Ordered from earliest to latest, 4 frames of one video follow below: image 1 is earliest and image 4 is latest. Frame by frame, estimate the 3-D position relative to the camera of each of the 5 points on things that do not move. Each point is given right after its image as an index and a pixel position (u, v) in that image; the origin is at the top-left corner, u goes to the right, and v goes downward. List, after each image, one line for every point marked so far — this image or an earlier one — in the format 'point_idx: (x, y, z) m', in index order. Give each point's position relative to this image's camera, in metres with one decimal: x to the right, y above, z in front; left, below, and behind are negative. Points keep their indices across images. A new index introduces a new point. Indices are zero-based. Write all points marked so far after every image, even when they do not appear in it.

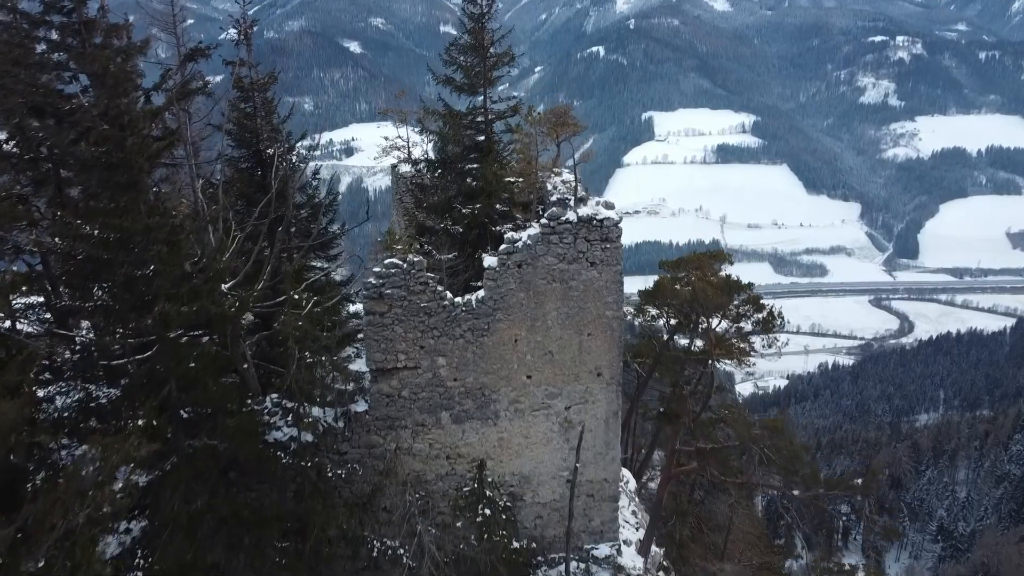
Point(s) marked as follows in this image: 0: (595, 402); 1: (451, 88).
0: (+1.4, -2.0, +10.2) m
1: (-1.3, +4.3, +13.0) m
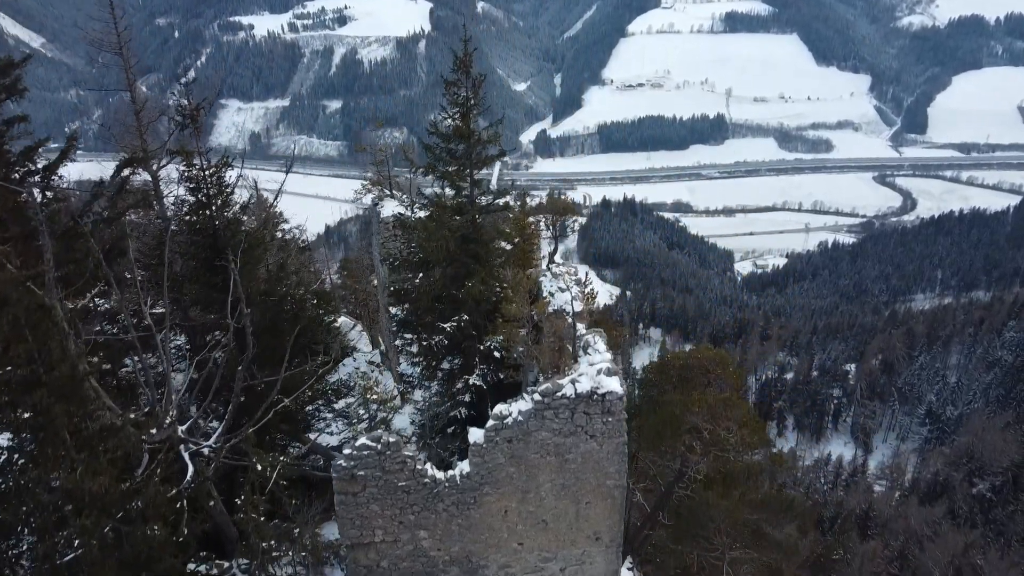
0: (+1.3, -4.4, +9.3) m
1: (-1.4, +2.2, +11.4) m
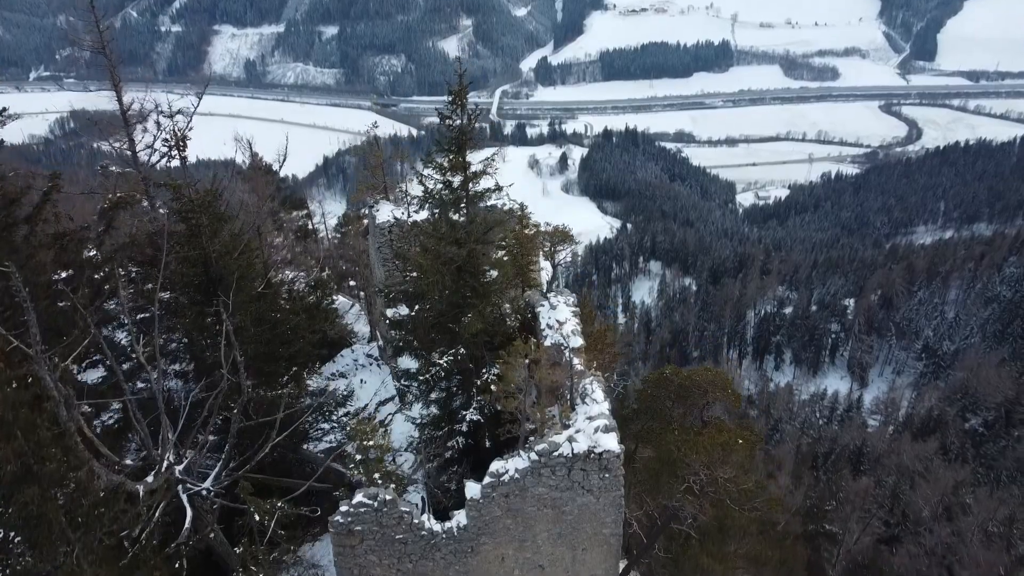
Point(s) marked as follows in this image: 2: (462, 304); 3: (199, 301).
0: (+1.2, -5.1, +9.5) m
1: (-1.5, +1.6, +11.0) m
2: (-1.0, -0.3, +10.8) m
3: (-5.9, -0.1, +11.1) m
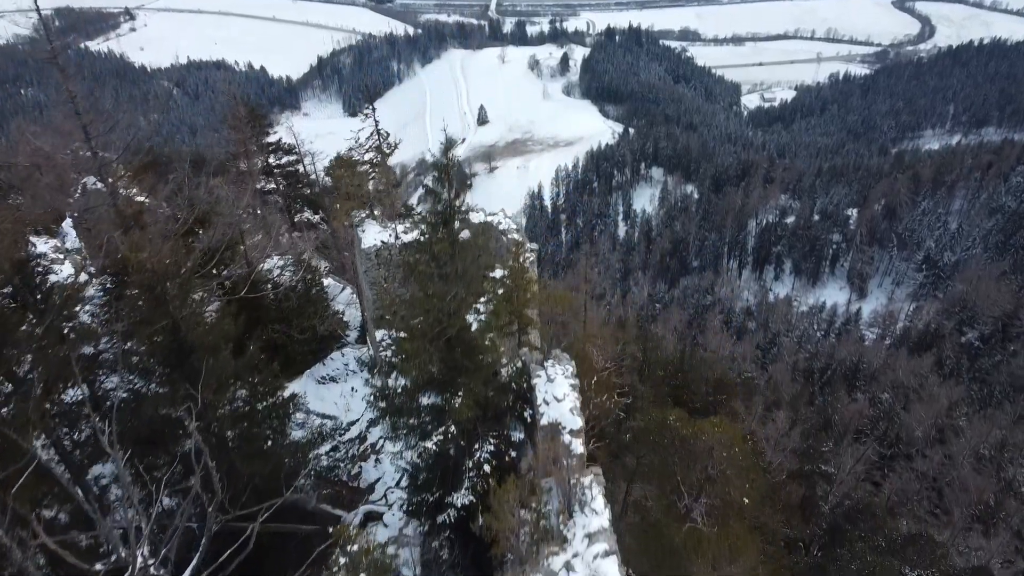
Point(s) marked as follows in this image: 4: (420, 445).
0: (+1.2, -6.4, +9.2) m
1: (-1.6, +0.4, +10.0) m
2: (-1.1, -1.5, +10.0) m
3: (-6.1, -1.3, +10.3) m
4: (-1.7, -2.7, +10.5) m
